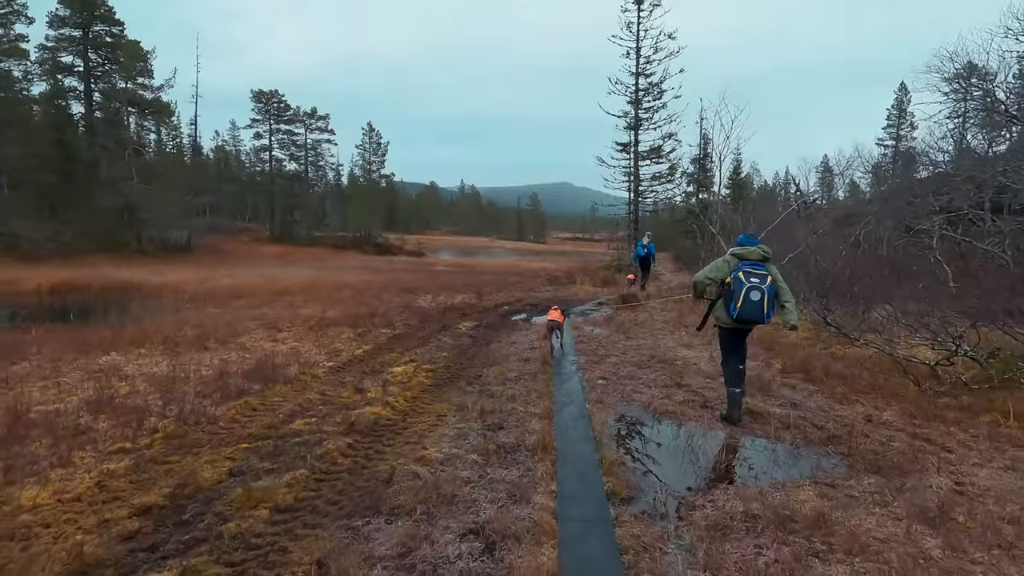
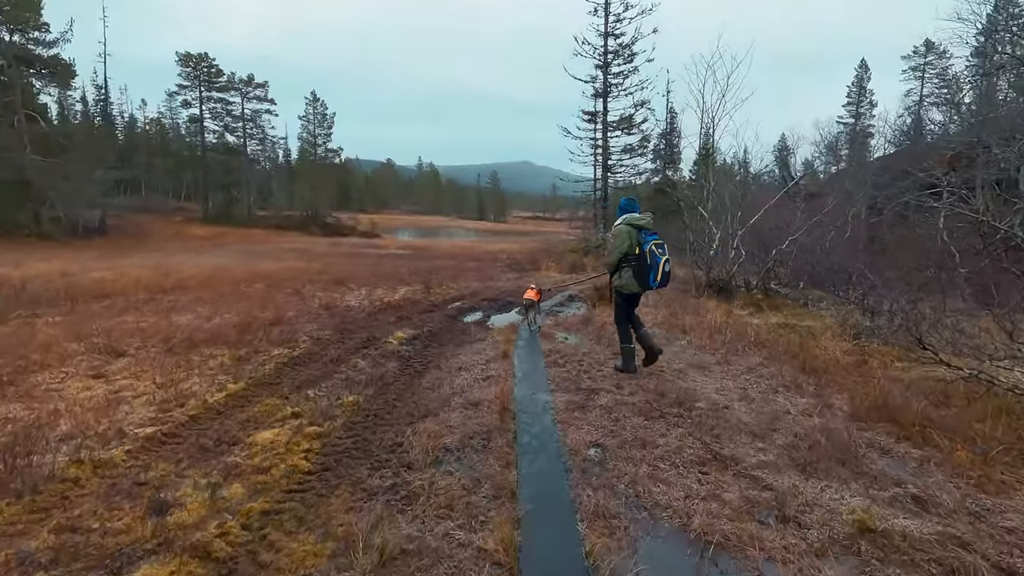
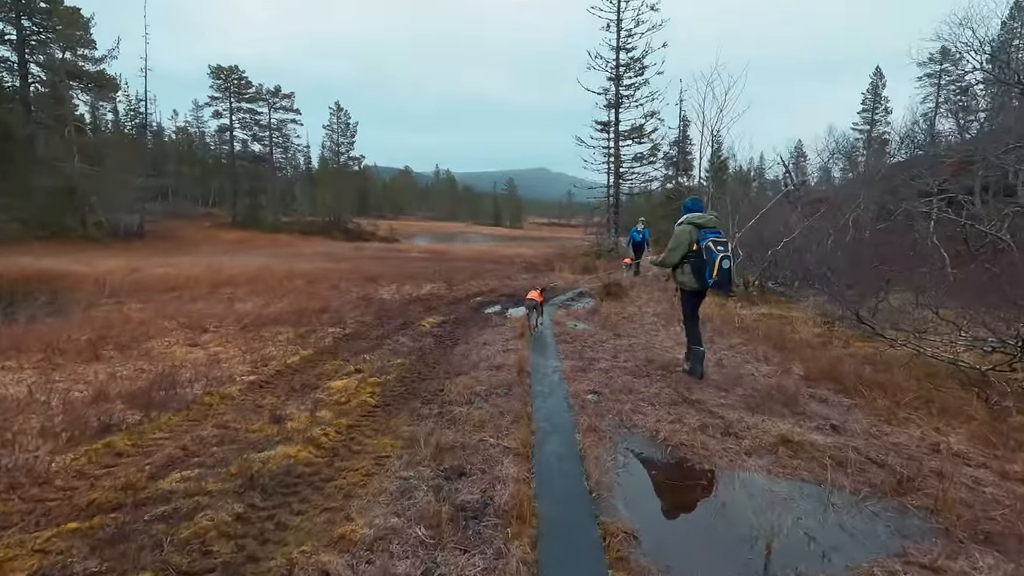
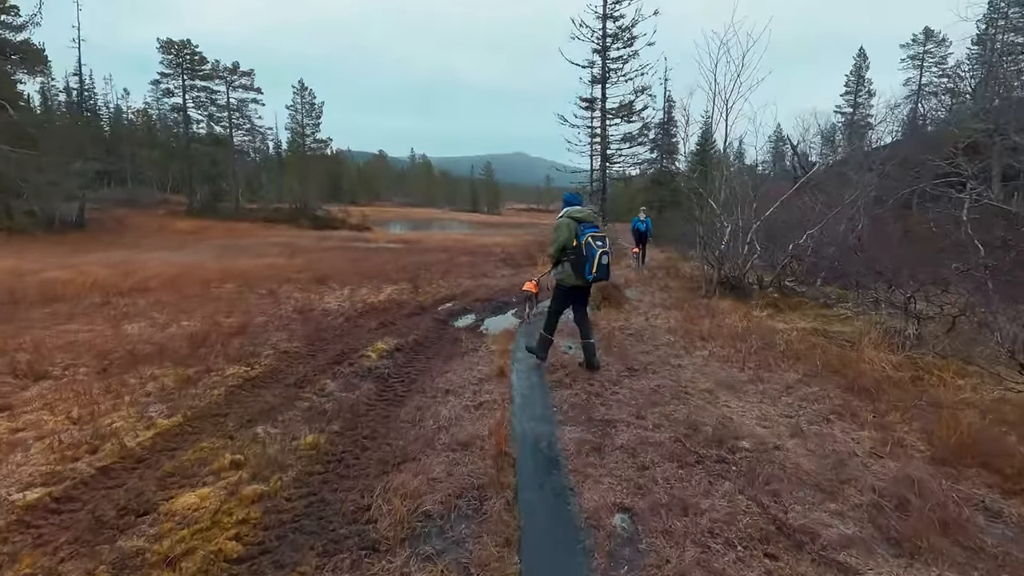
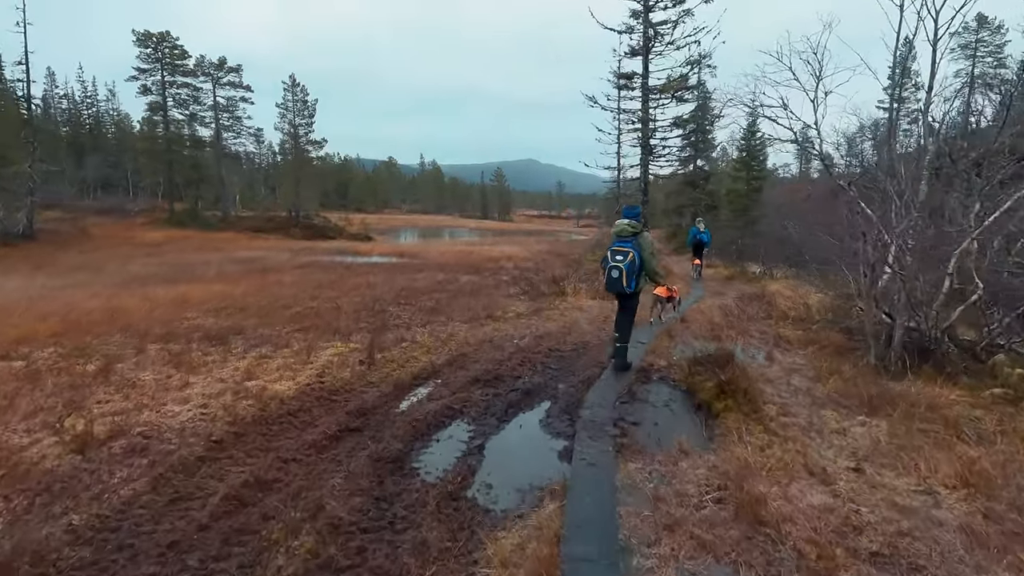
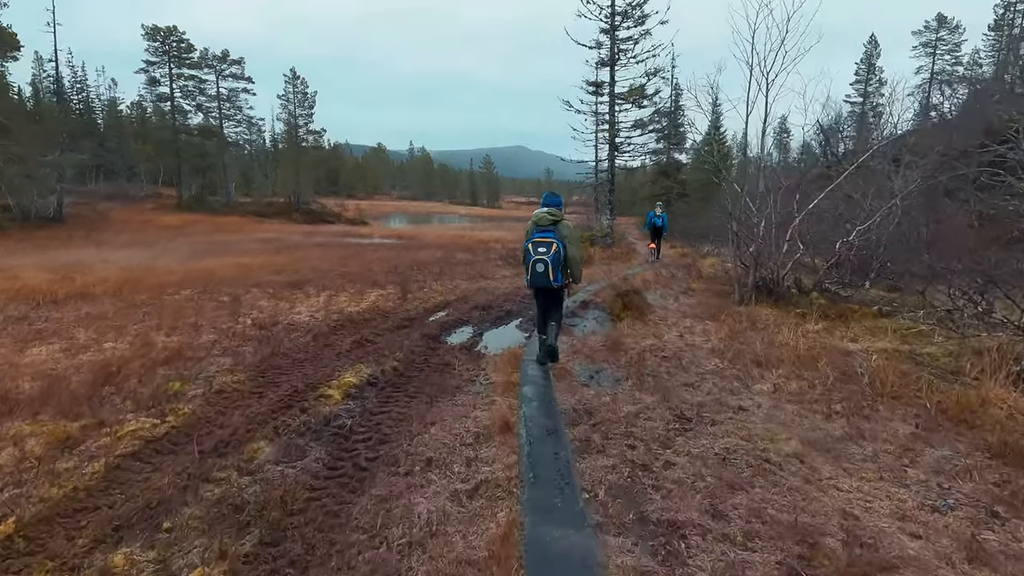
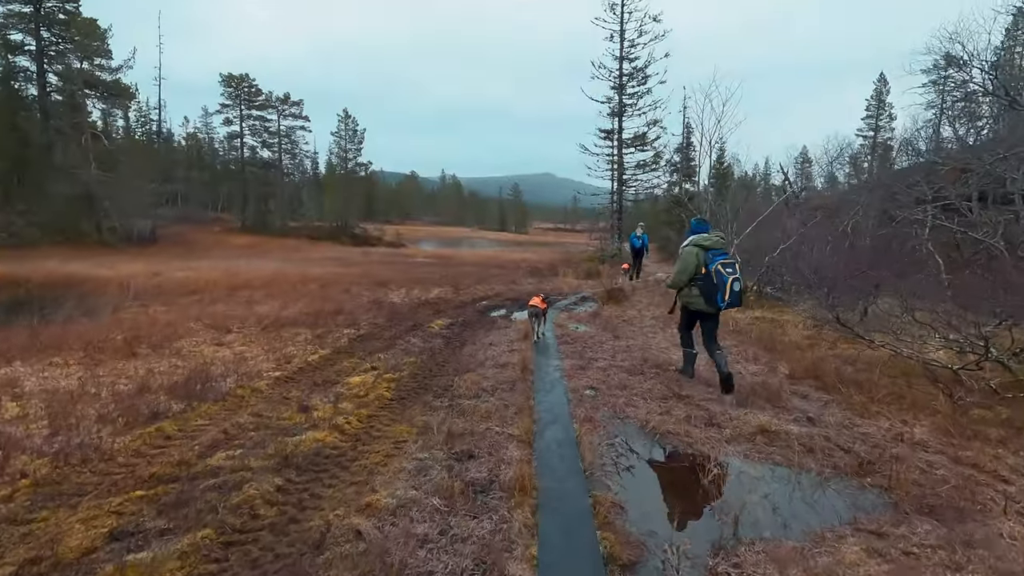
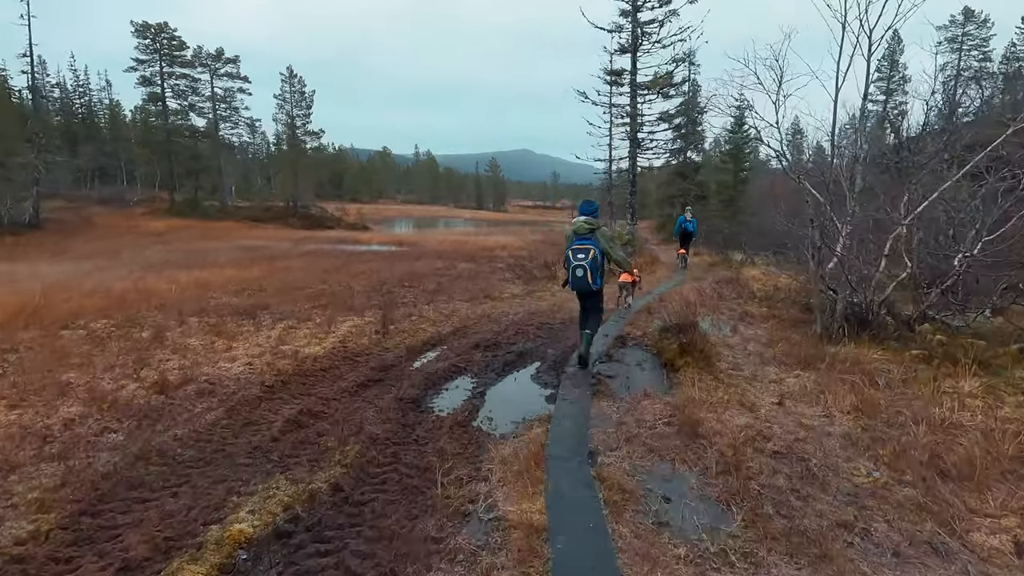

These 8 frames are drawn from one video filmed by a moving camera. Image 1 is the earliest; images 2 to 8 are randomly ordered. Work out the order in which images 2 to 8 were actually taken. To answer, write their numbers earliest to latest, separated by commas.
7, 3, 2, 4, 6, 8, 5
